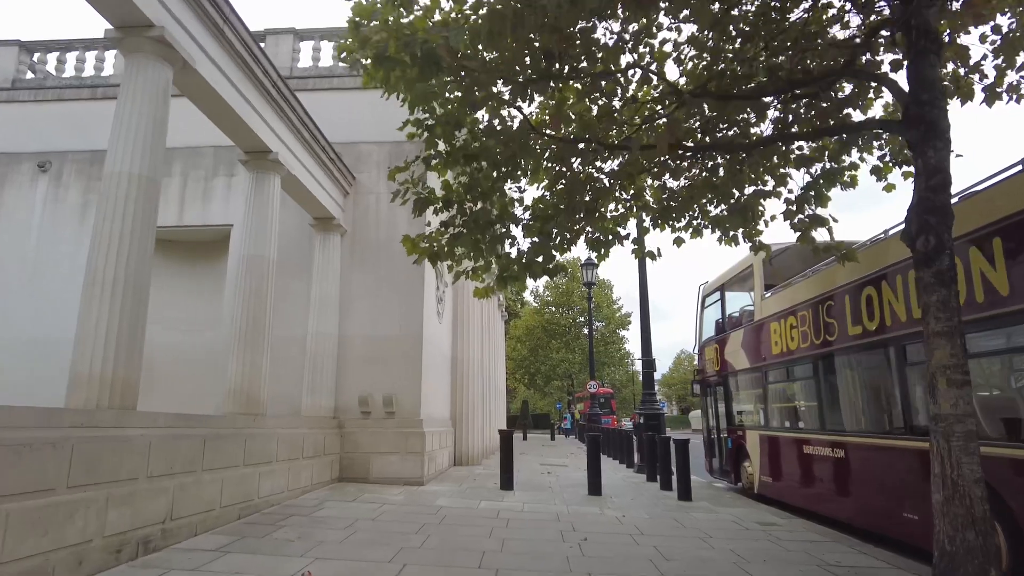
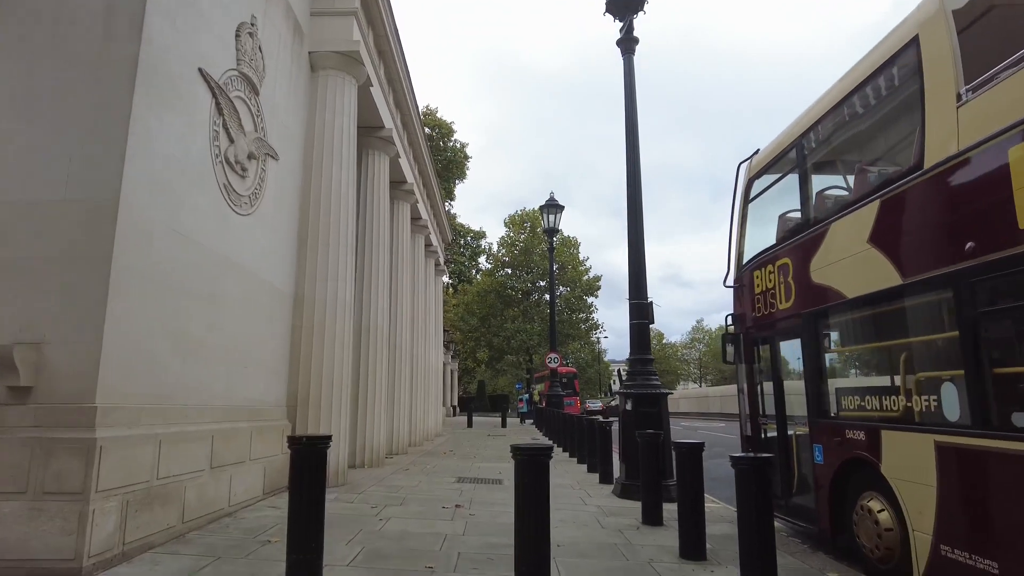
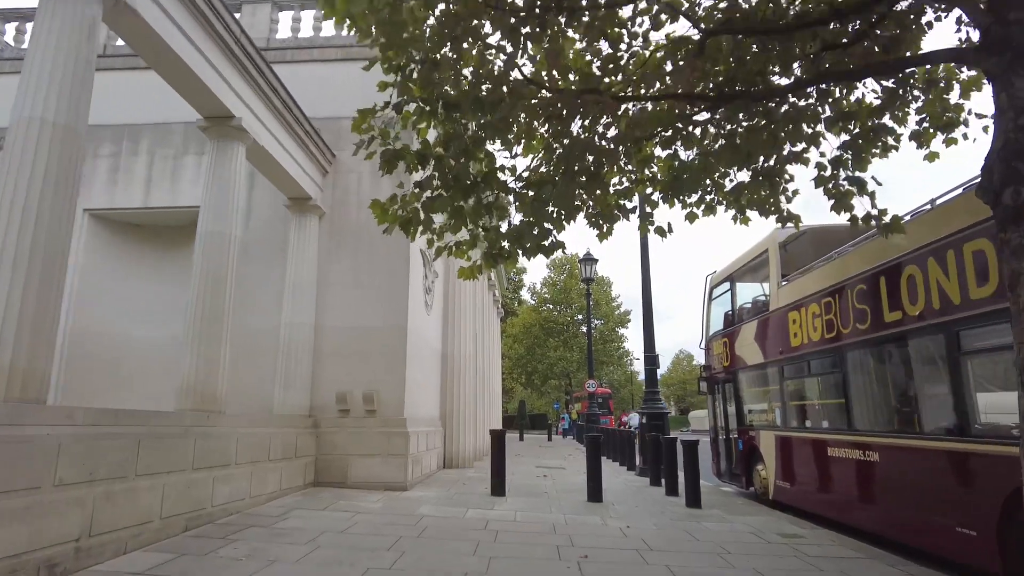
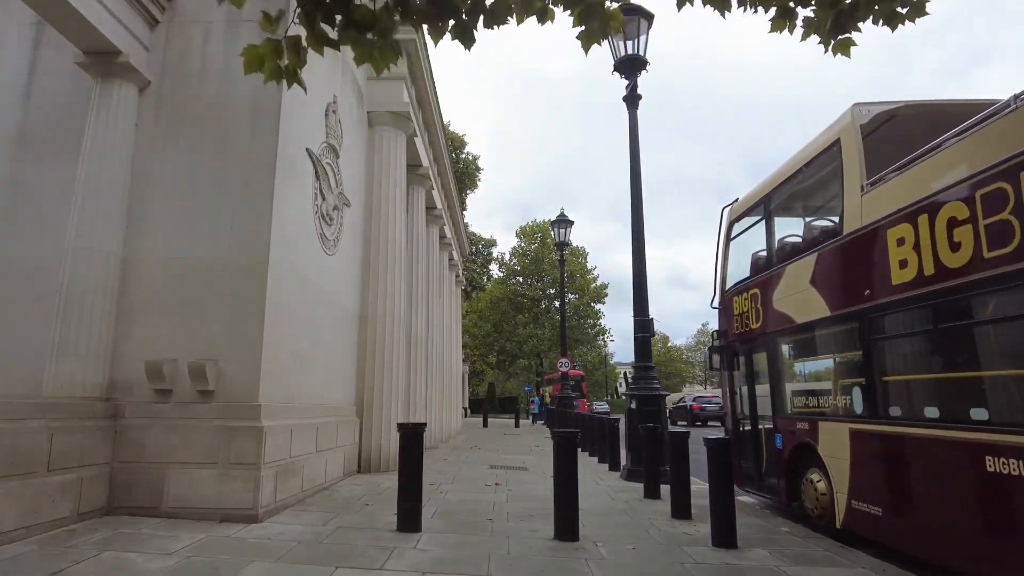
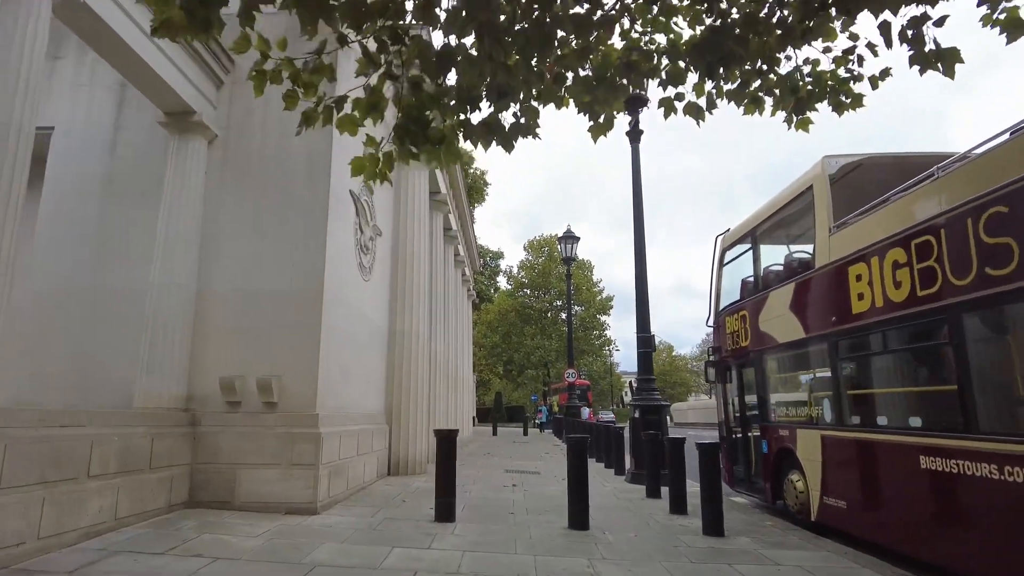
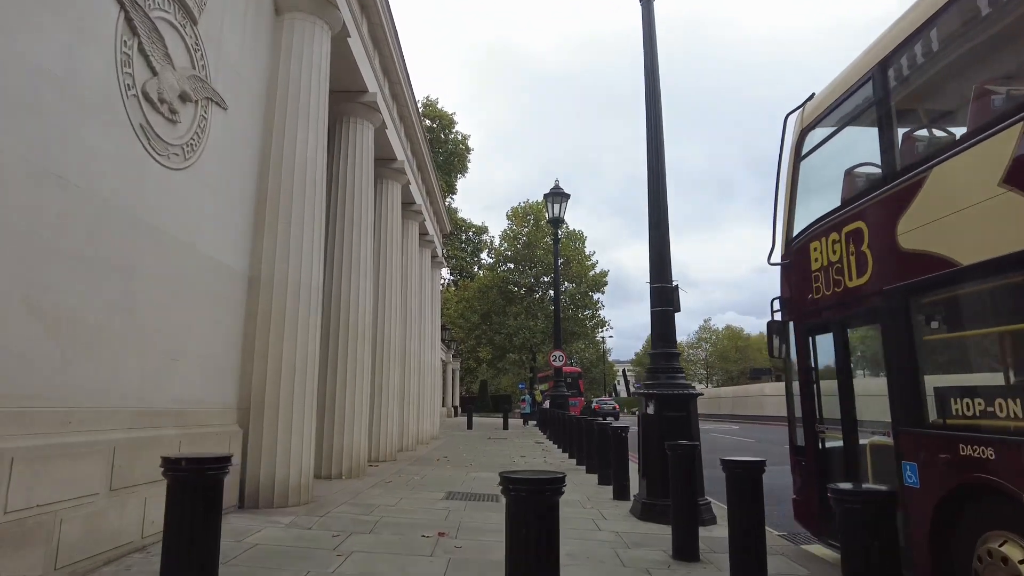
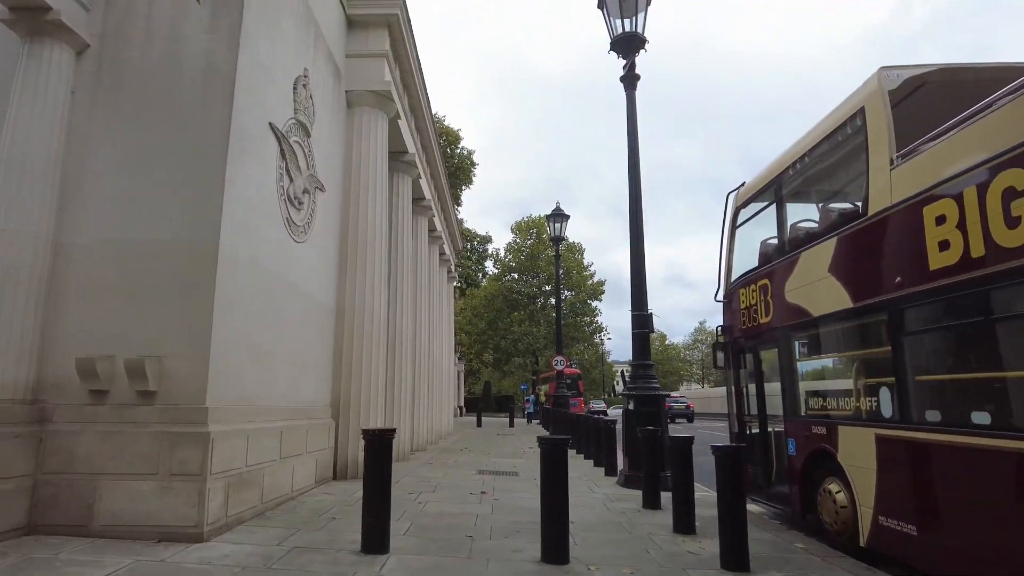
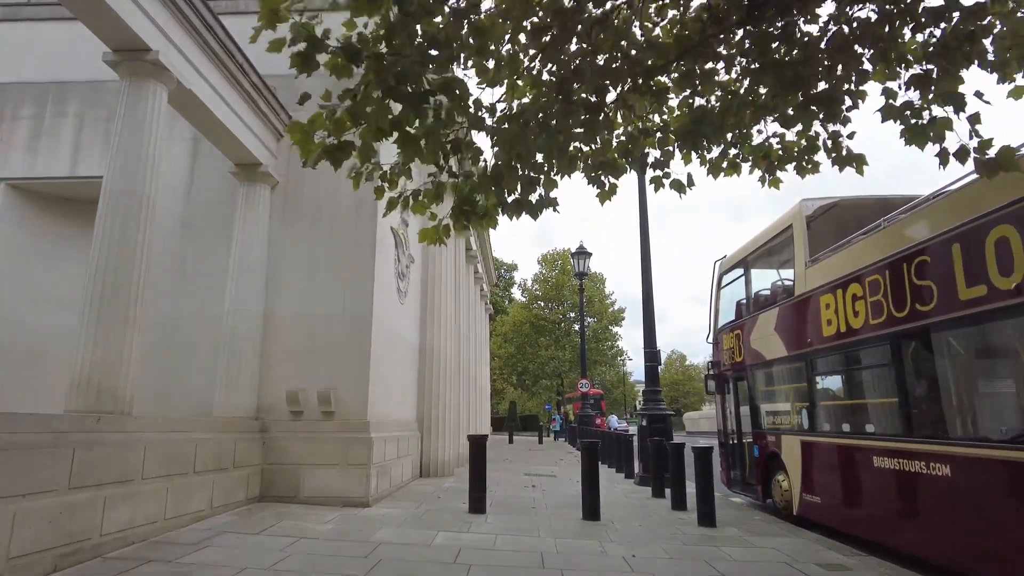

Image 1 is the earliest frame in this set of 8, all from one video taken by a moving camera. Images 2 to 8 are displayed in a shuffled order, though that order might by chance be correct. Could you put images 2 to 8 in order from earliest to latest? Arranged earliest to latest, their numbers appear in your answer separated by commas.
3, 8, 5, 4, 7, 2, 6
